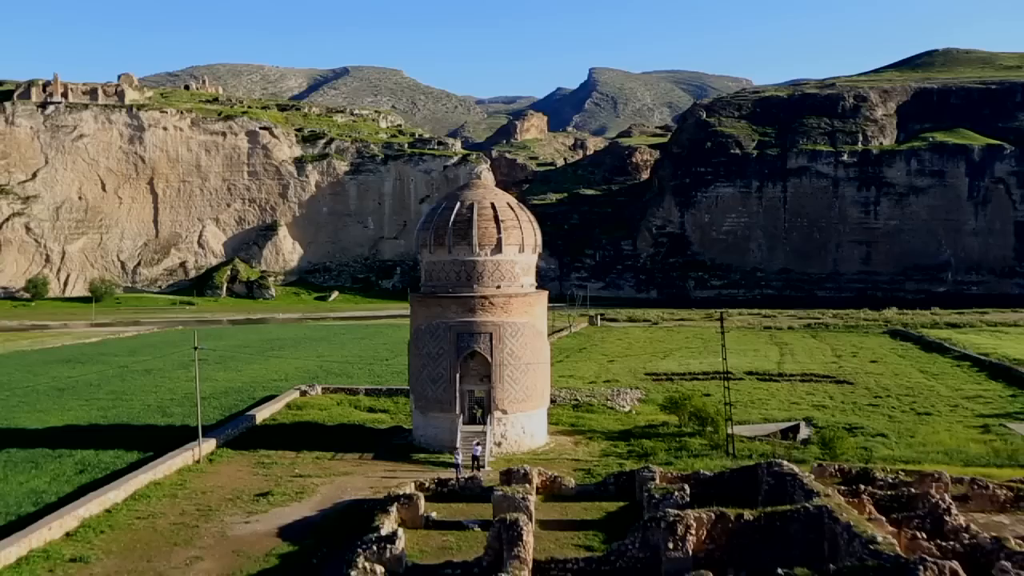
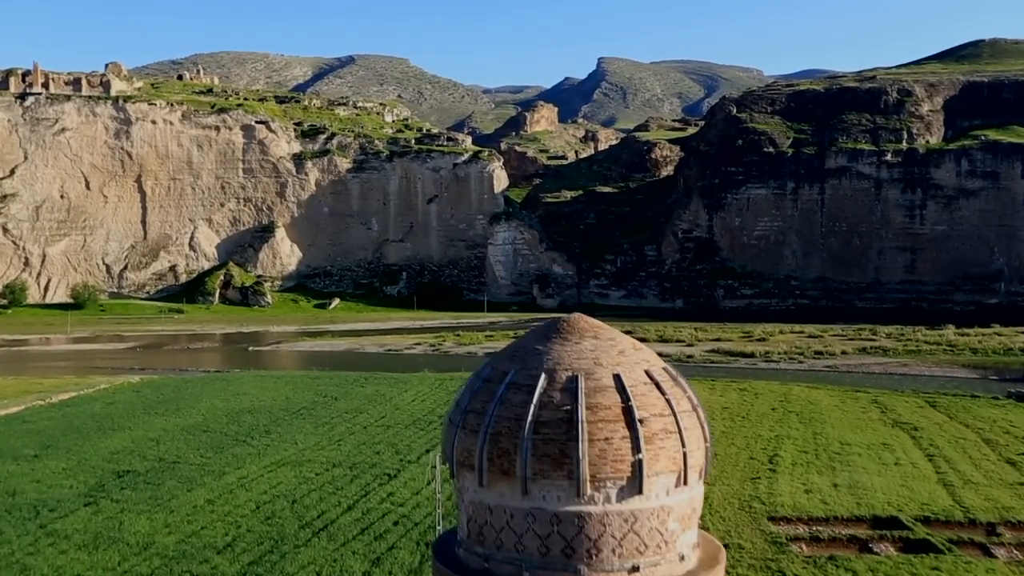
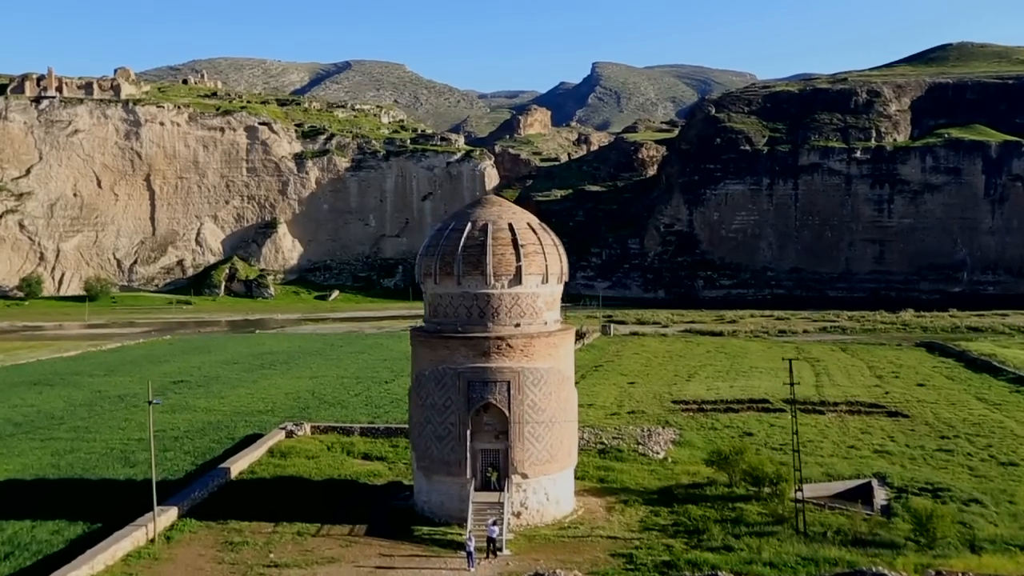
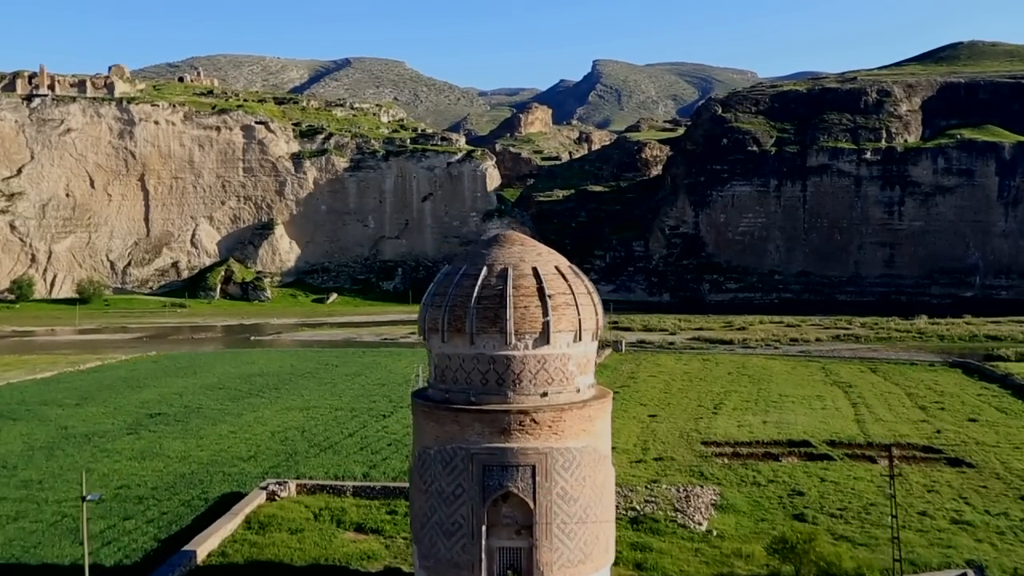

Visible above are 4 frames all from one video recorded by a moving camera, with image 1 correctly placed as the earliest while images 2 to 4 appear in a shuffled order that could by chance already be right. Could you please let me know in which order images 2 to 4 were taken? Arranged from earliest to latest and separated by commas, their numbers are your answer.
3, 4, 2
